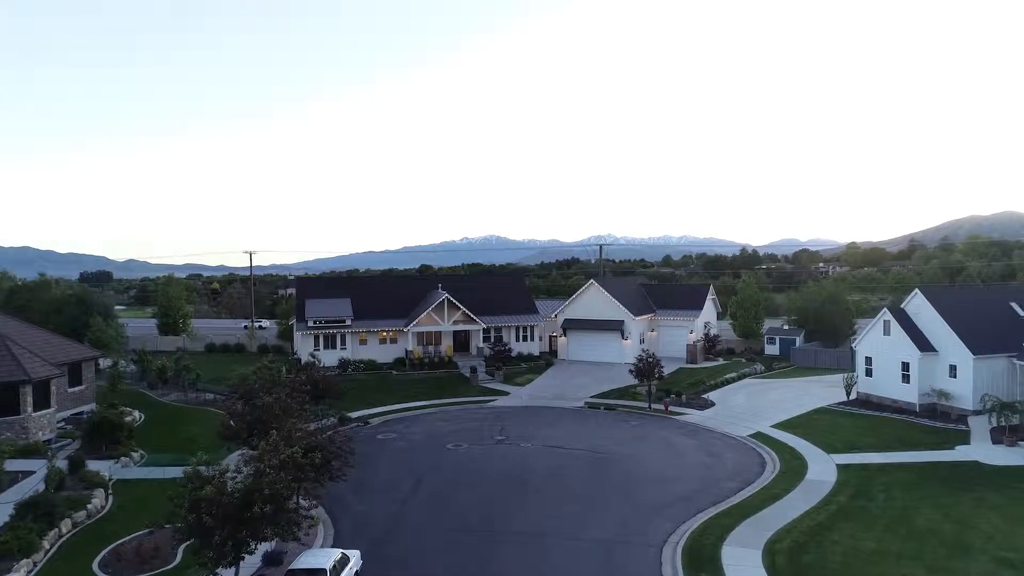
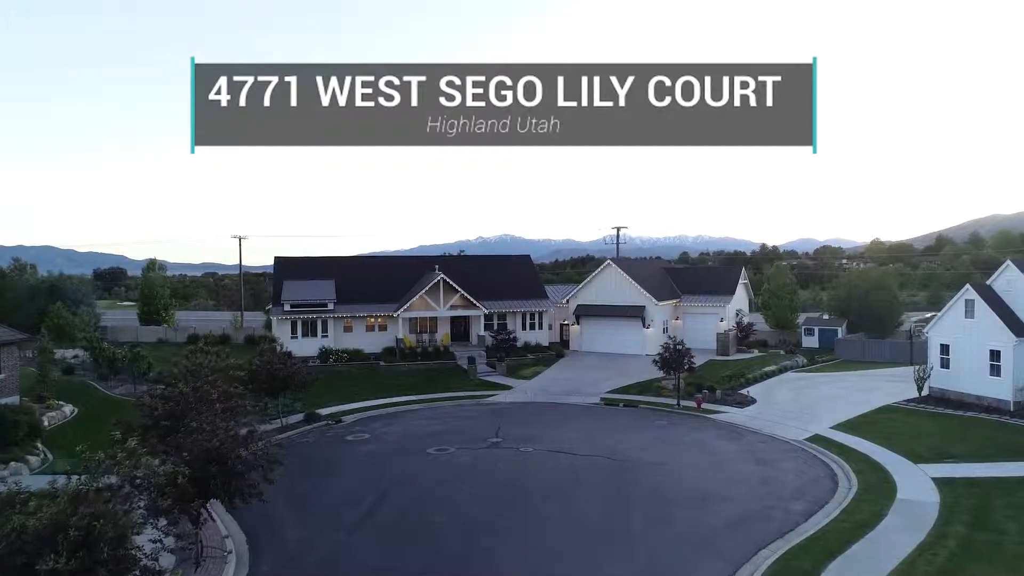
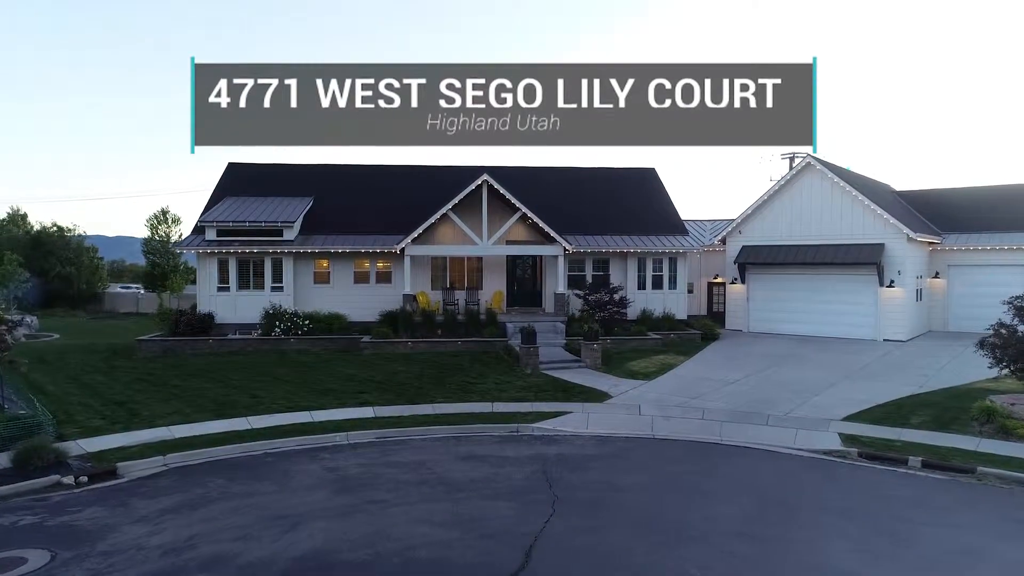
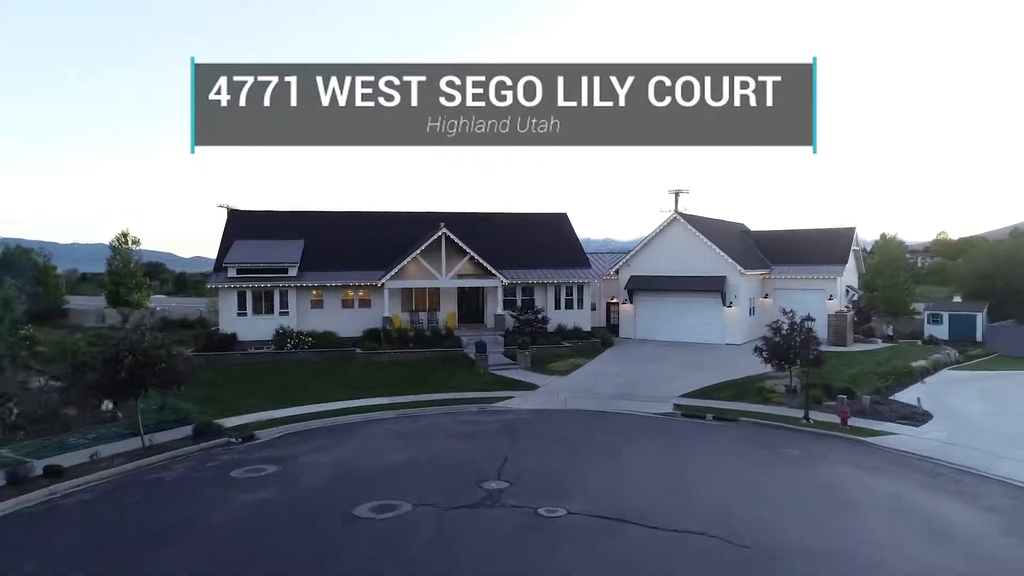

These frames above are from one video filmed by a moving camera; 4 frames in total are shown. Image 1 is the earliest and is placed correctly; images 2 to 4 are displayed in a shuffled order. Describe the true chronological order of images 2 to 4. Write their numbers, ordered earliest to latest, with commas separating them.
2, 4, 3
